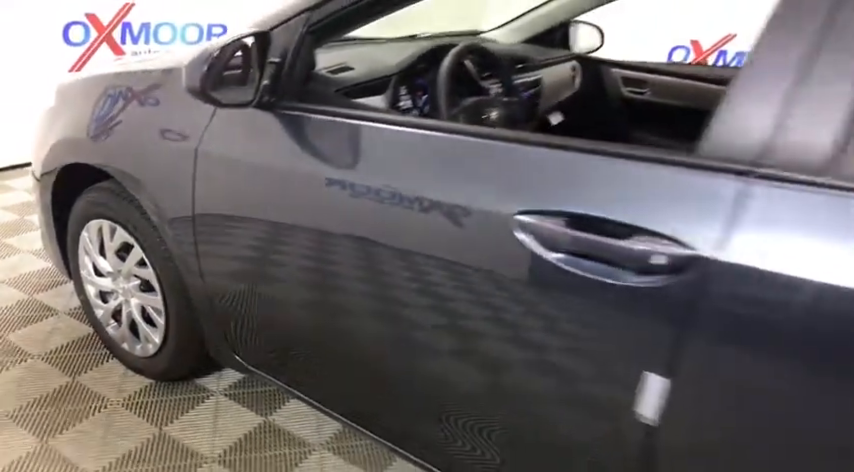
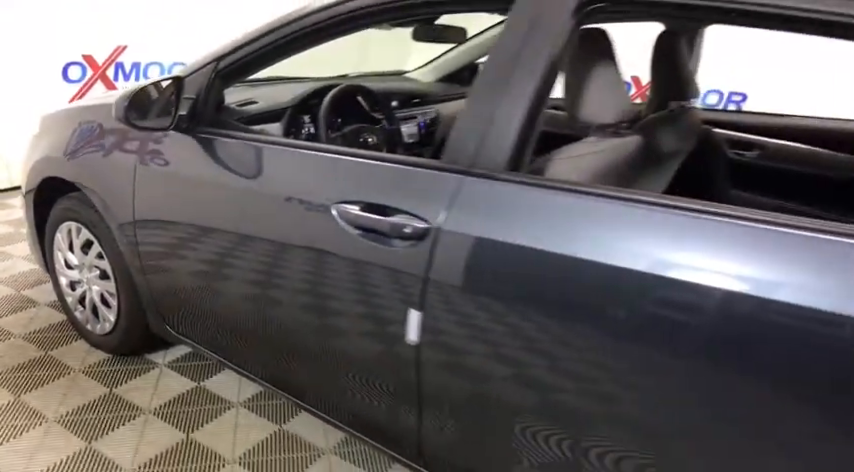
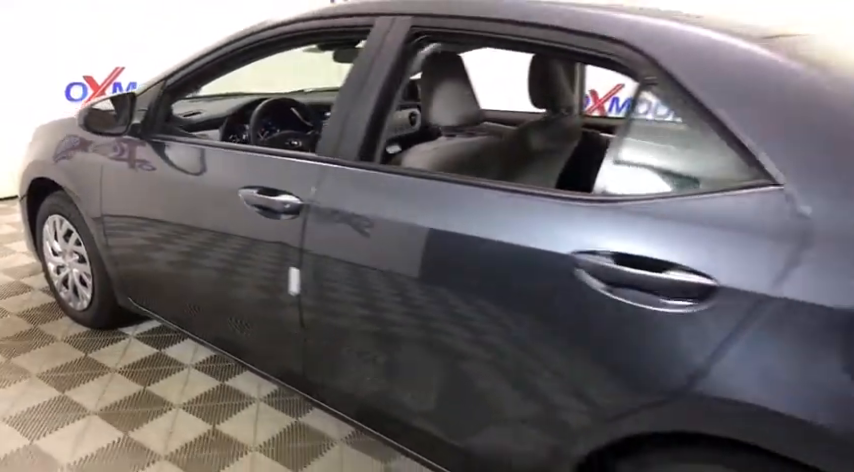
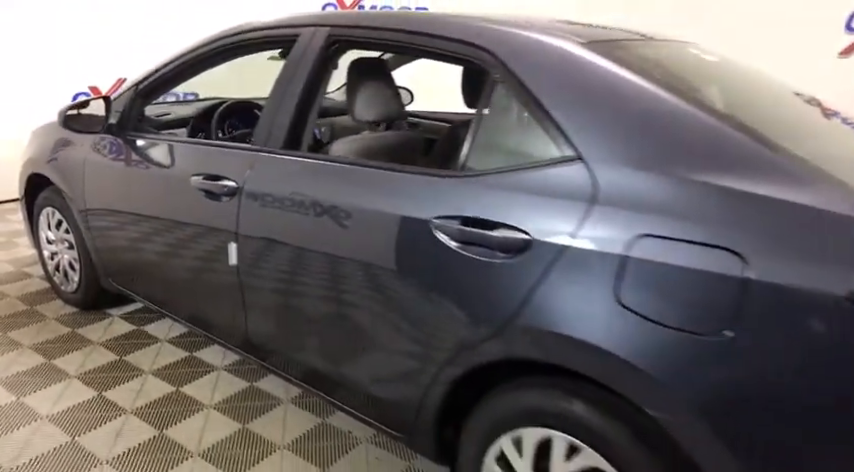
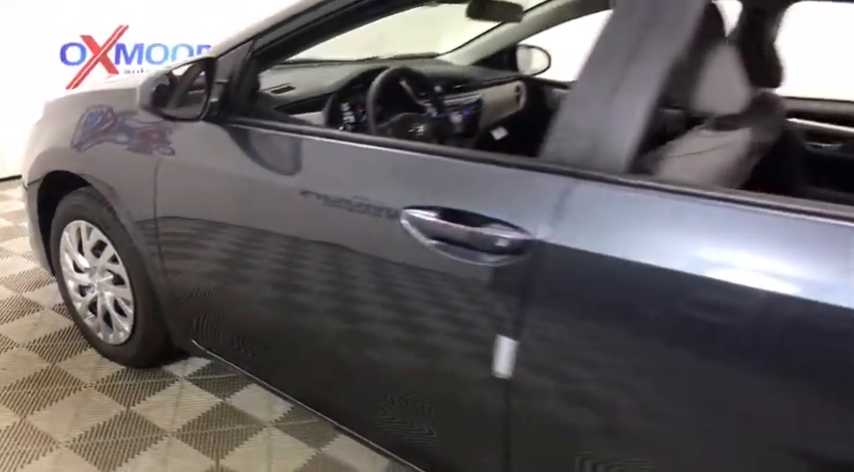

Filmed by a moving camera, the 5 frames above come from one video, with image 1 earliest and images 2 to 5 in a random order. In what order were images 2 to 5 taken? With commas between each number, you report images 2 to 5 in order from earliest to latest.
5, 2, 3, 4
